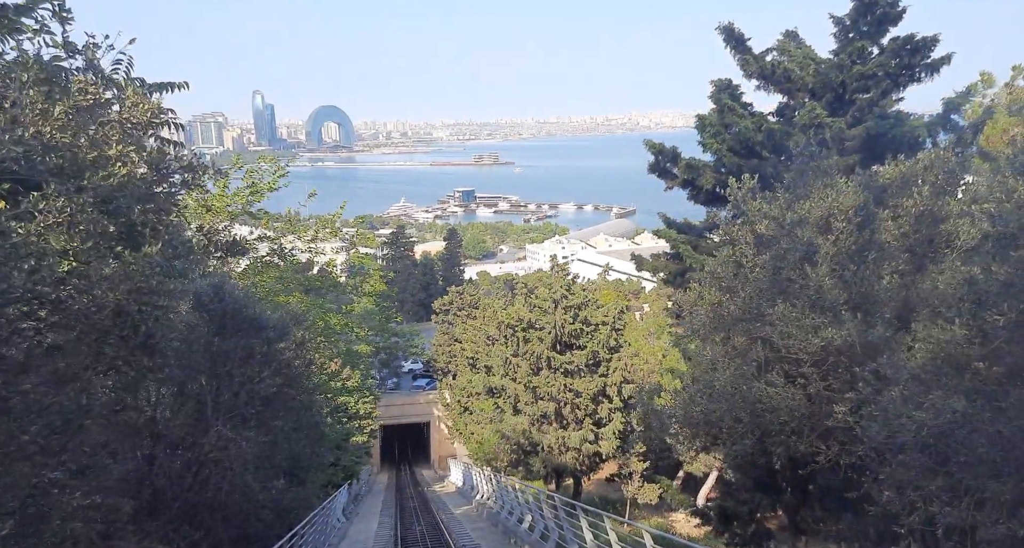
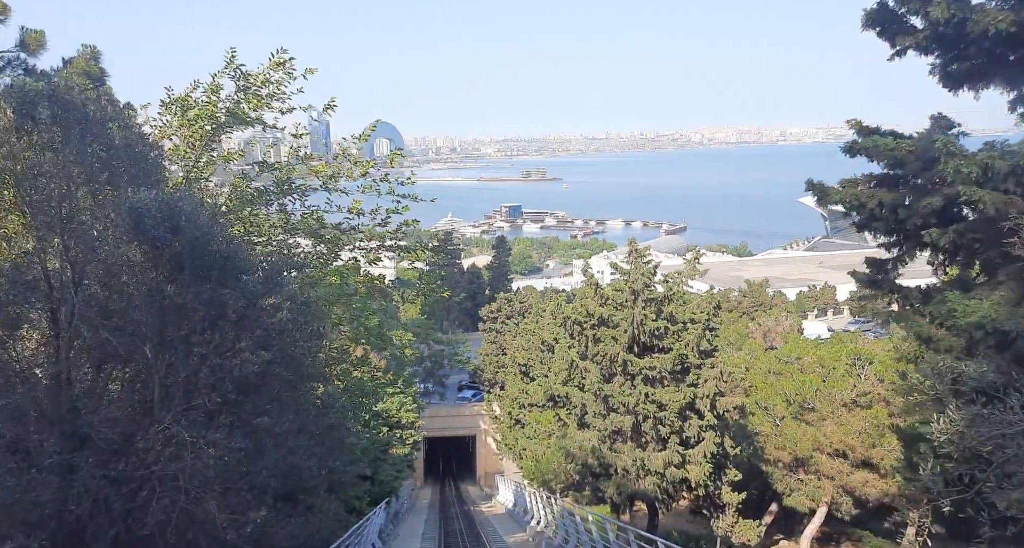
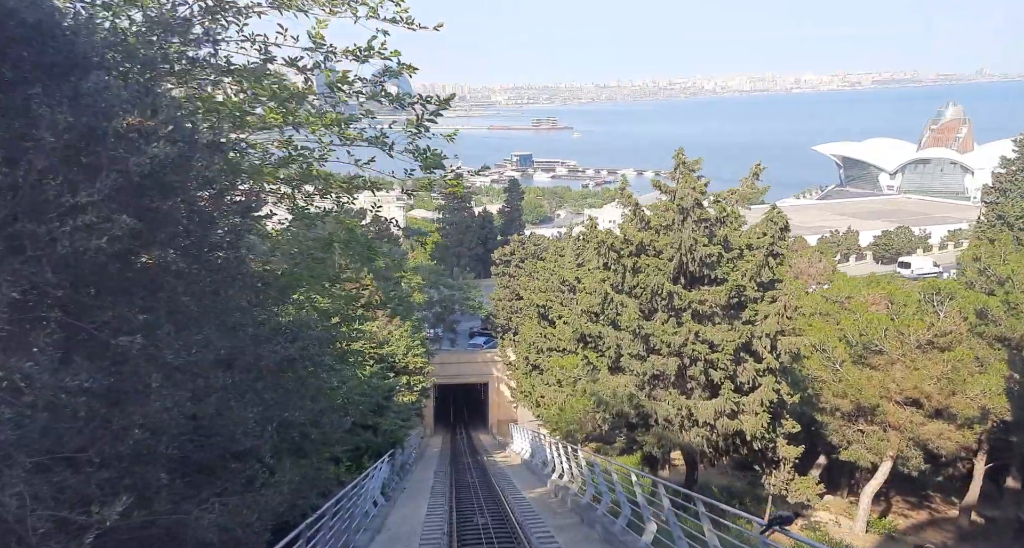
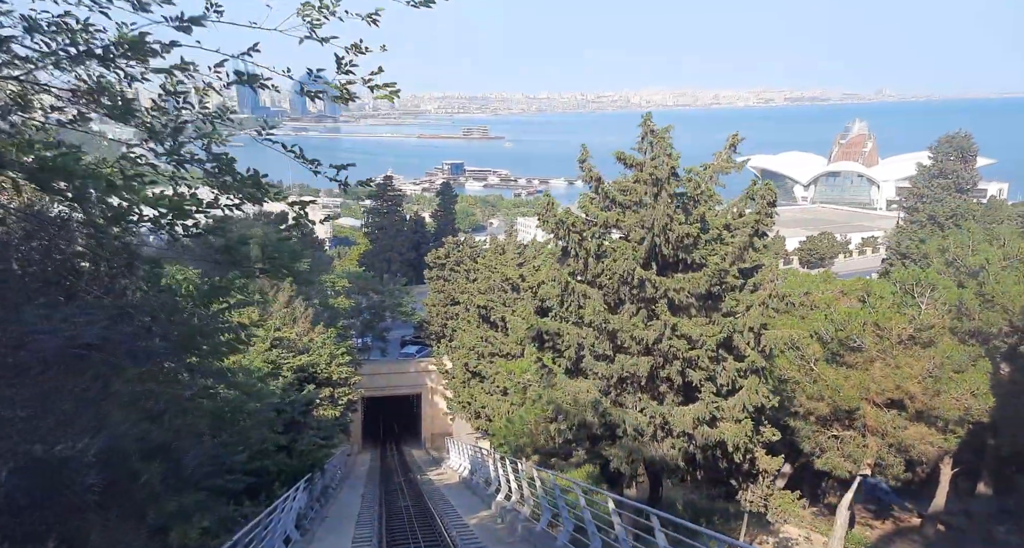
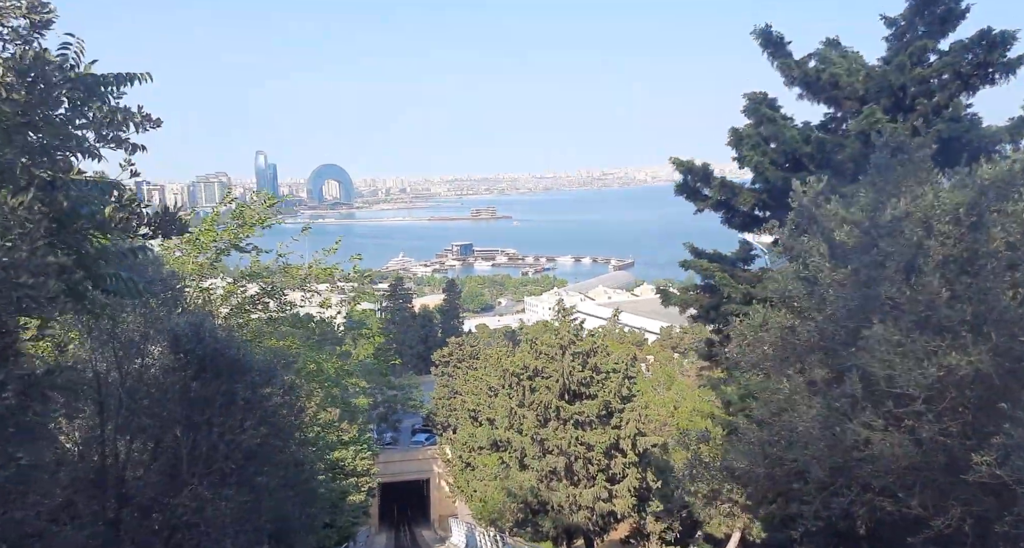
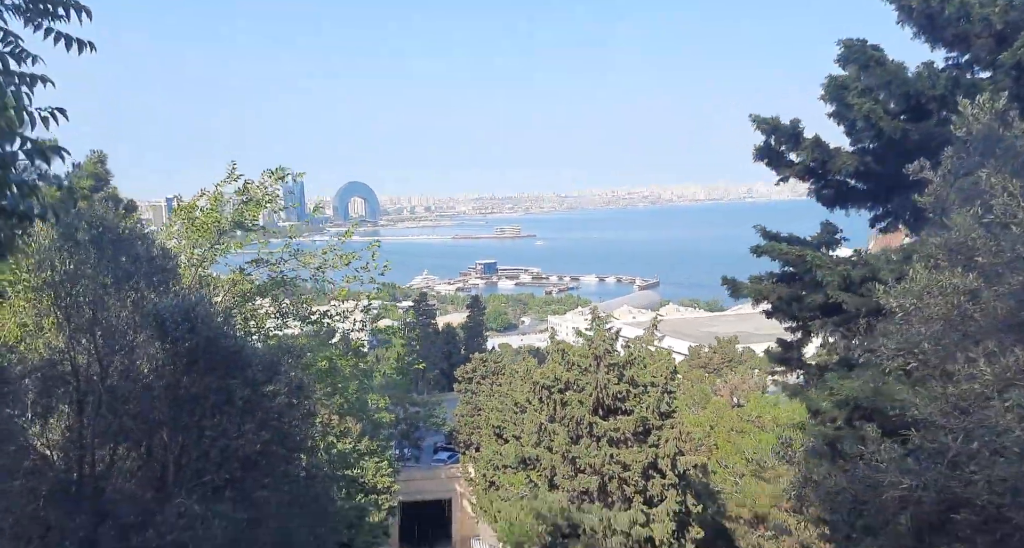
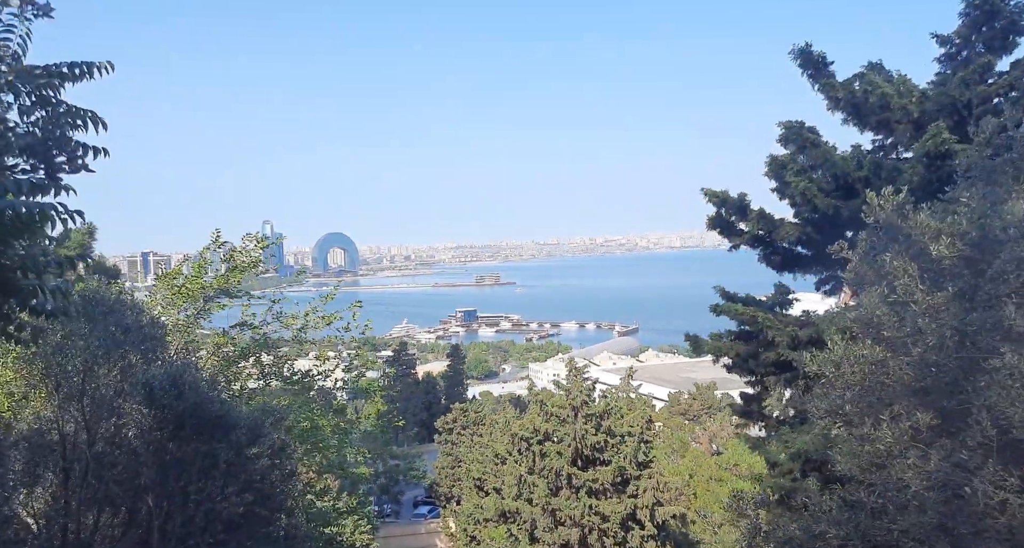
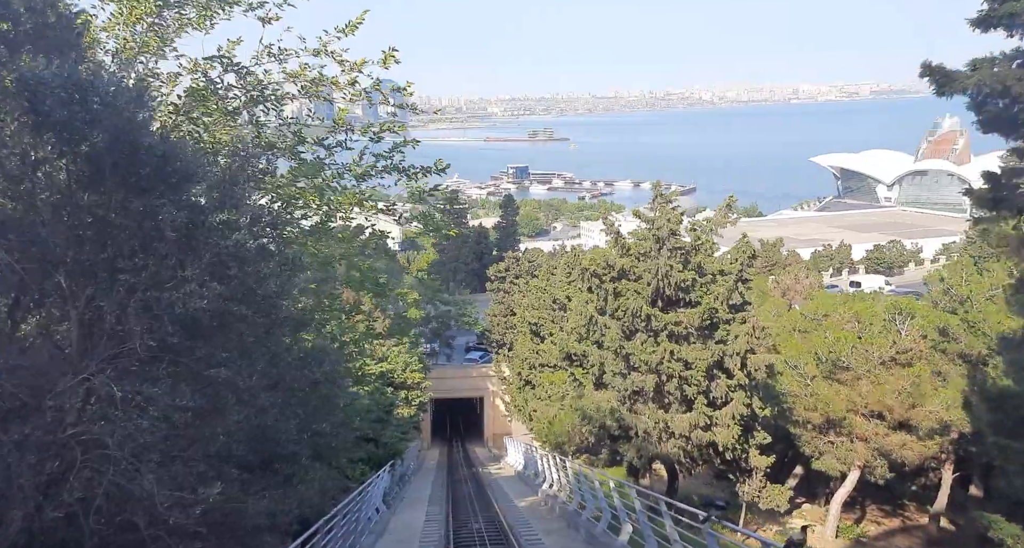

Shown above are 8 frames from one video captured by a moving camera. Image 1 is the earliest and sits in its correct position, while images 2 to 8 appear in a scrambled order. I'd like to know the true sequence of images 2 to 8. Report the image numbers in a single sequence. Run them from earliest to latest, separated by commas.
5, 7, 6, 2, 8, 3, 4
